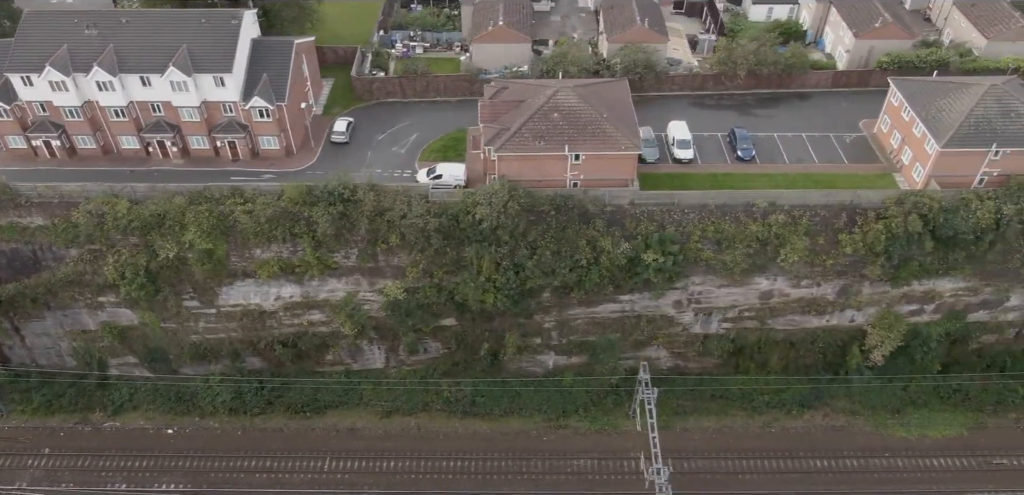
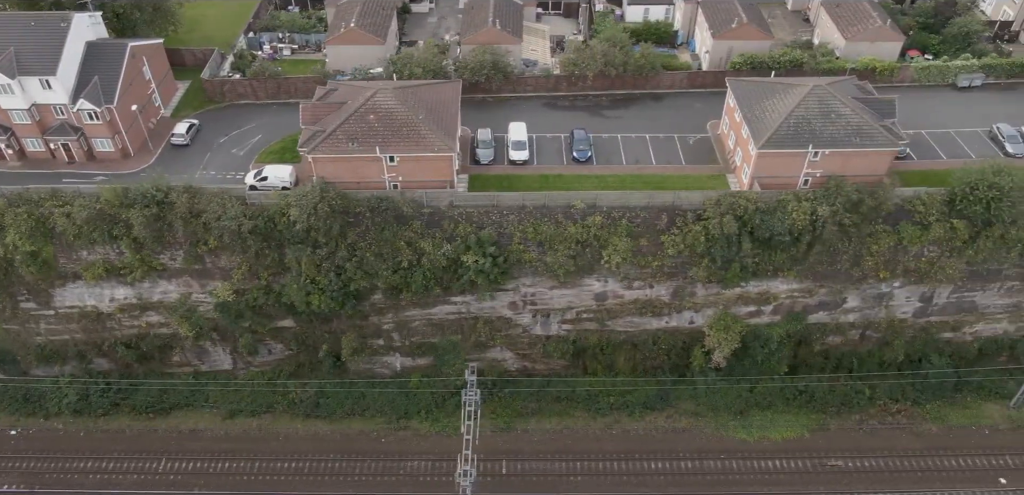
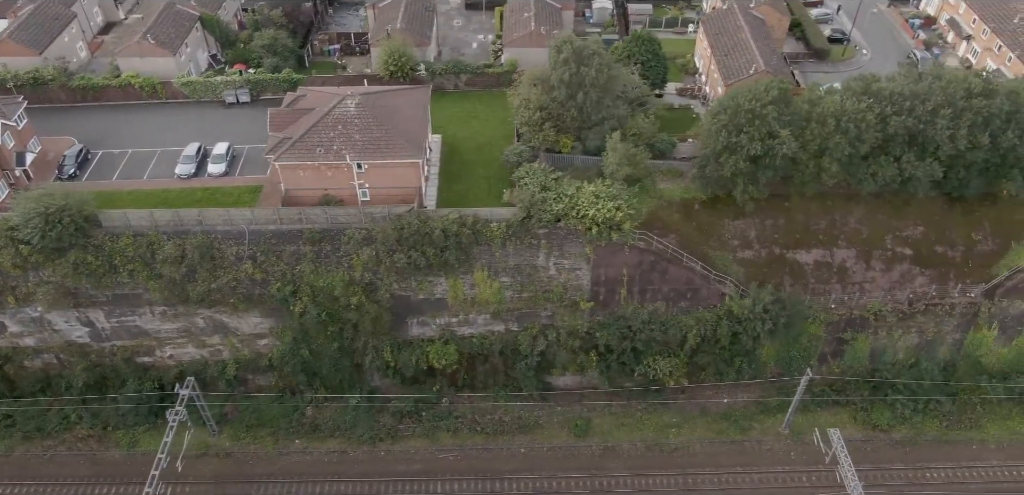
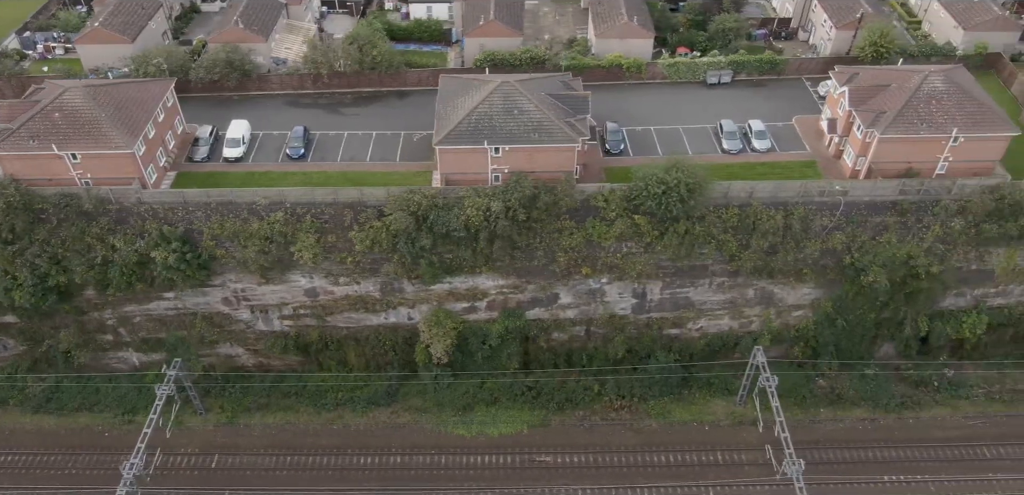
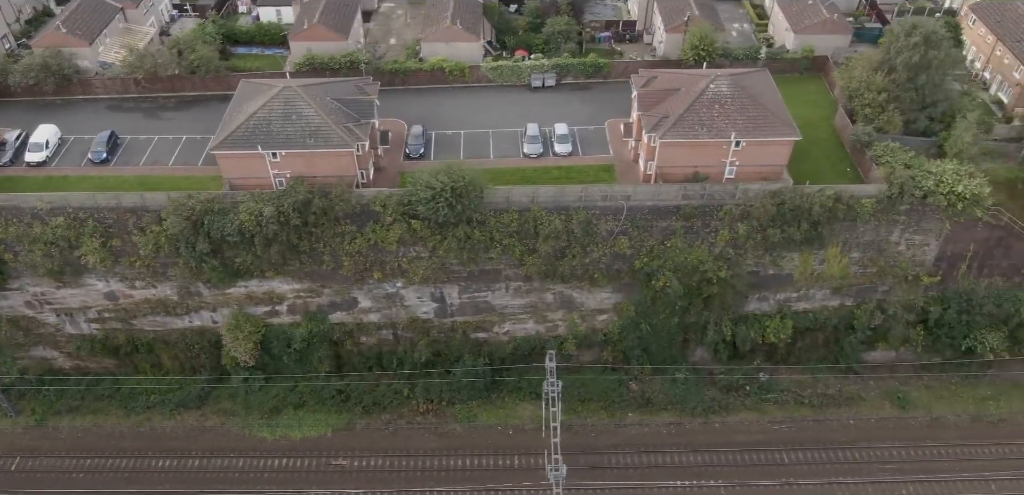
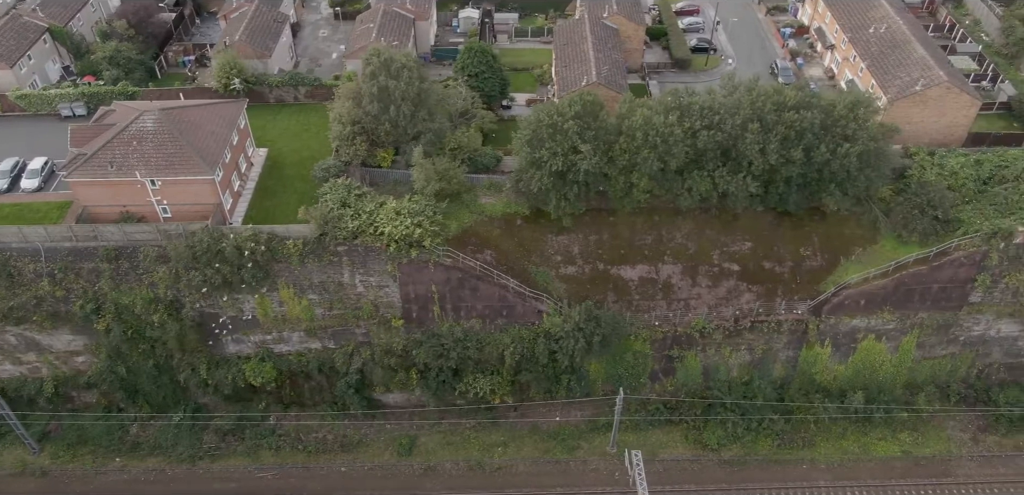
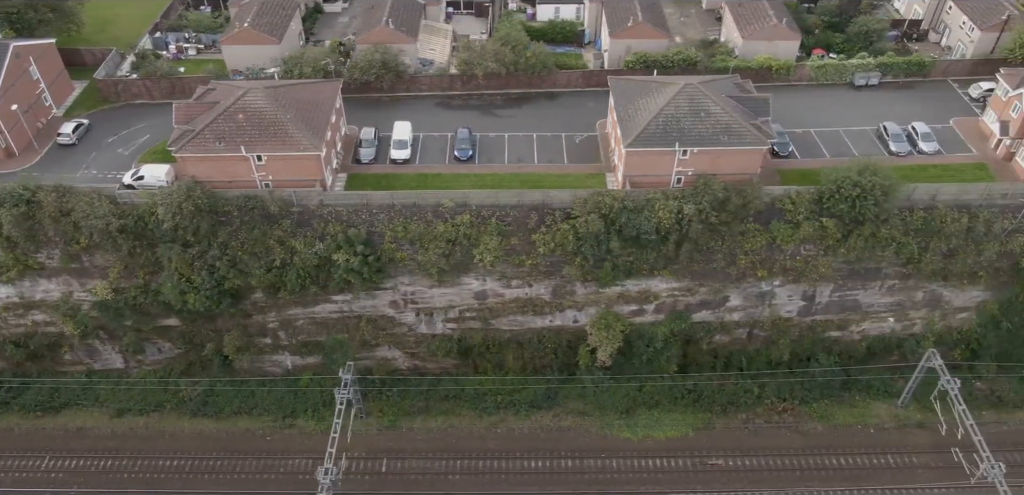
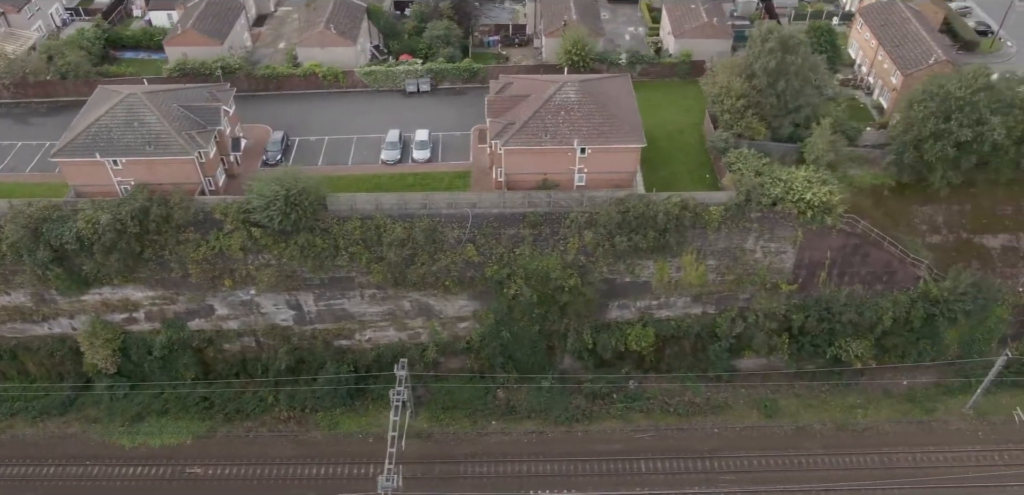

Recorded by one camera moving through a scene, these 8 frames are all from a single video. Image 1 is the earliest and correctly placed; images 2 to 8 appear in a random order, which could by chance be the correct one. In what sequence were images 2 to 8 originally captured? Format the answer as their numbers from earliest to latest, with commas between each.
2, 7, 4, 5, 8, 3, 6
